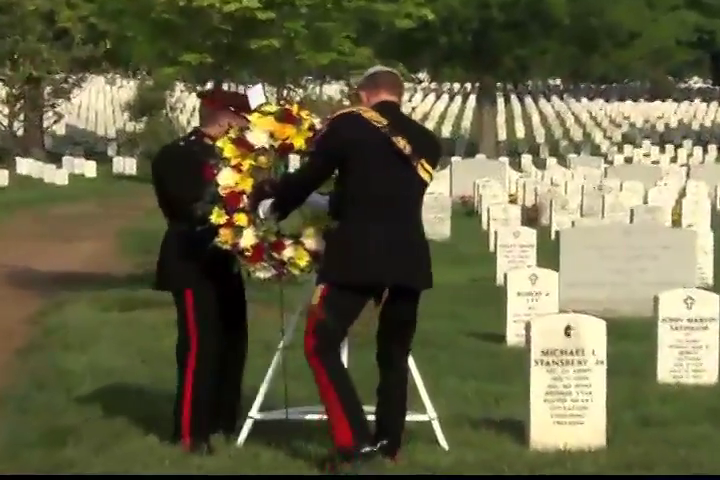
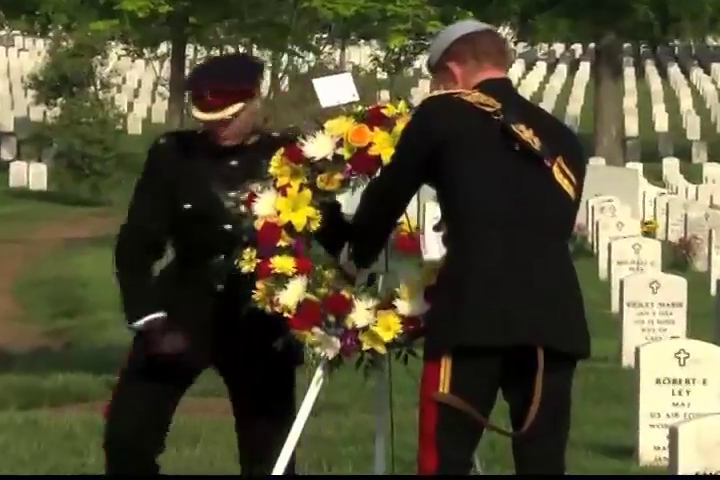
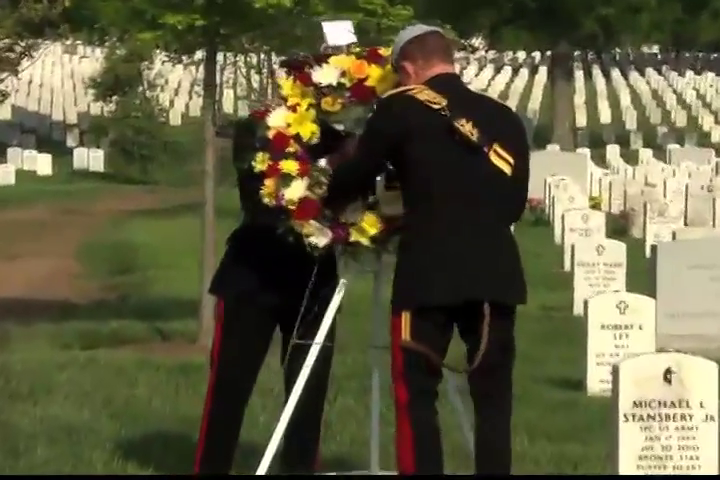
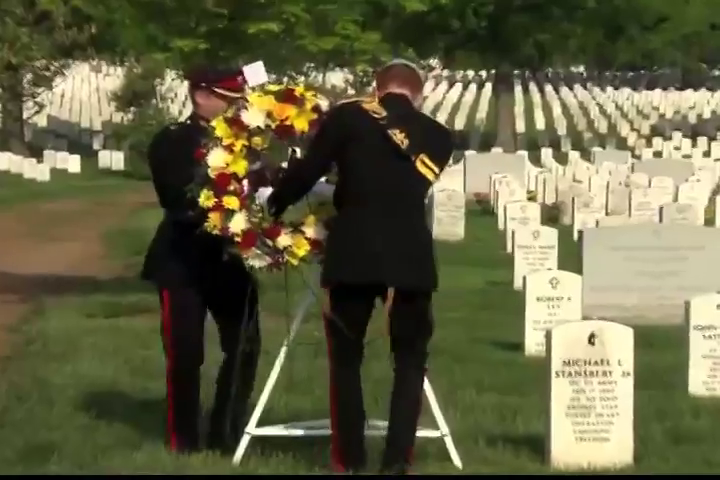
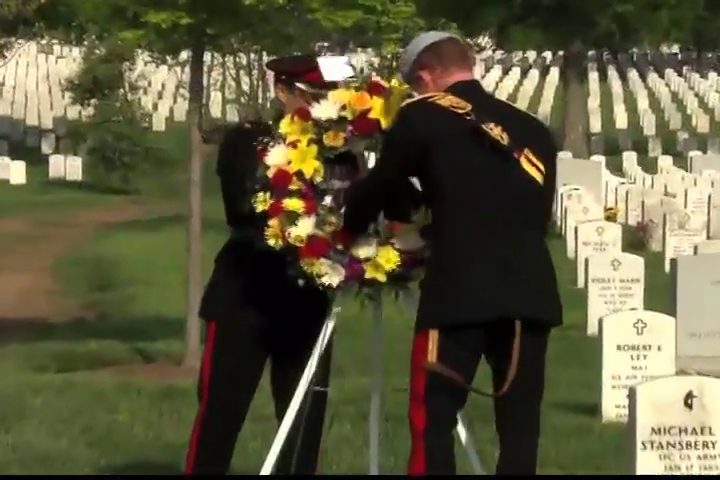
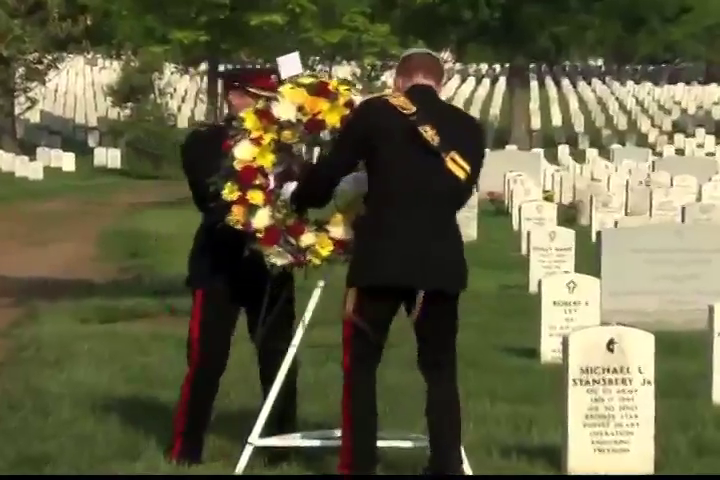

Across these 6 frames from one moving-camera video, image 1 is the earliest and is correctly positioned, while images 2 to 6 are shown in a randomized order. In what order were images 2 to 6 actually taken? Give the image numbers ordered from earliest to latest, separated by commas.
4, 6, 3, 5, 2
